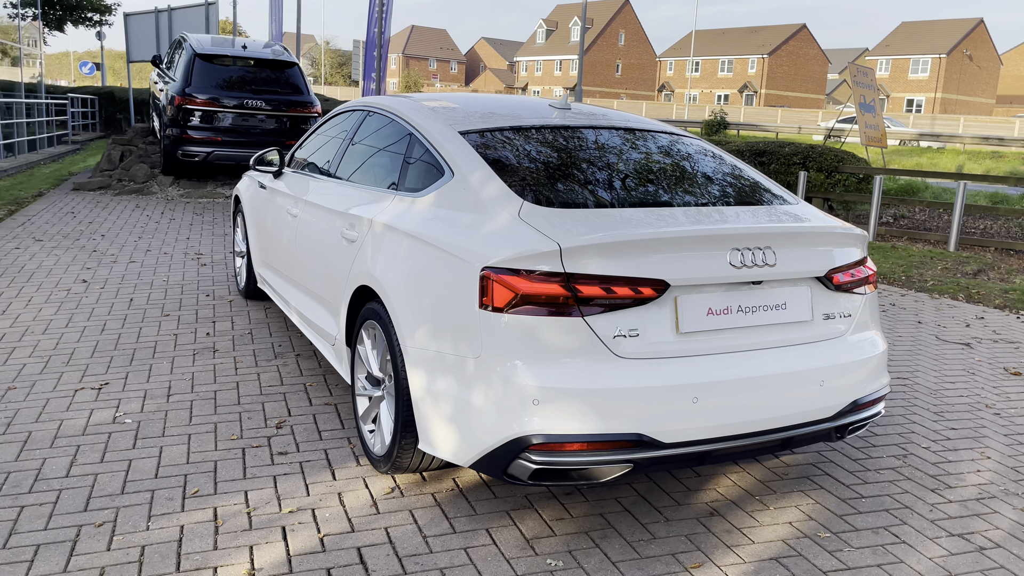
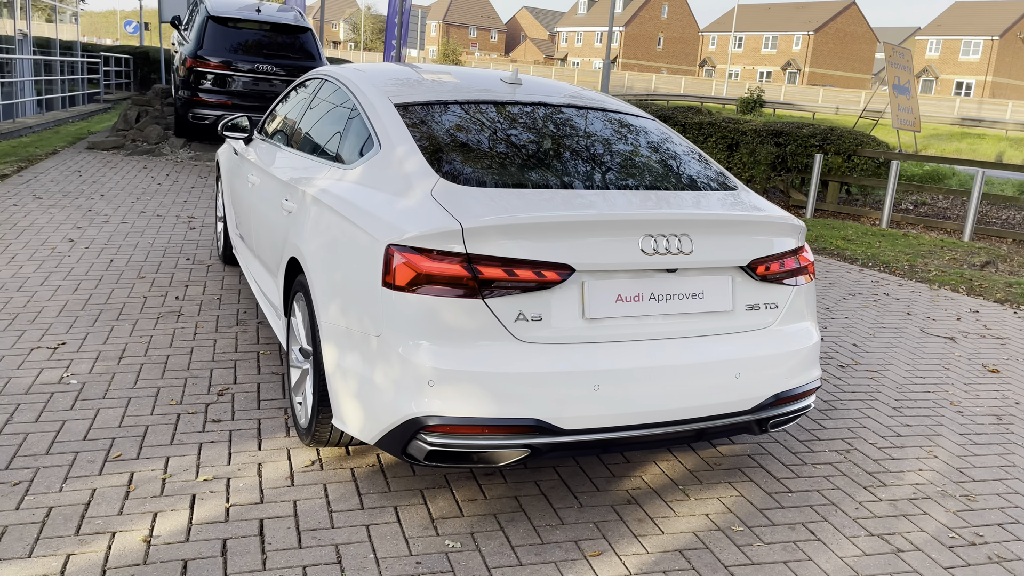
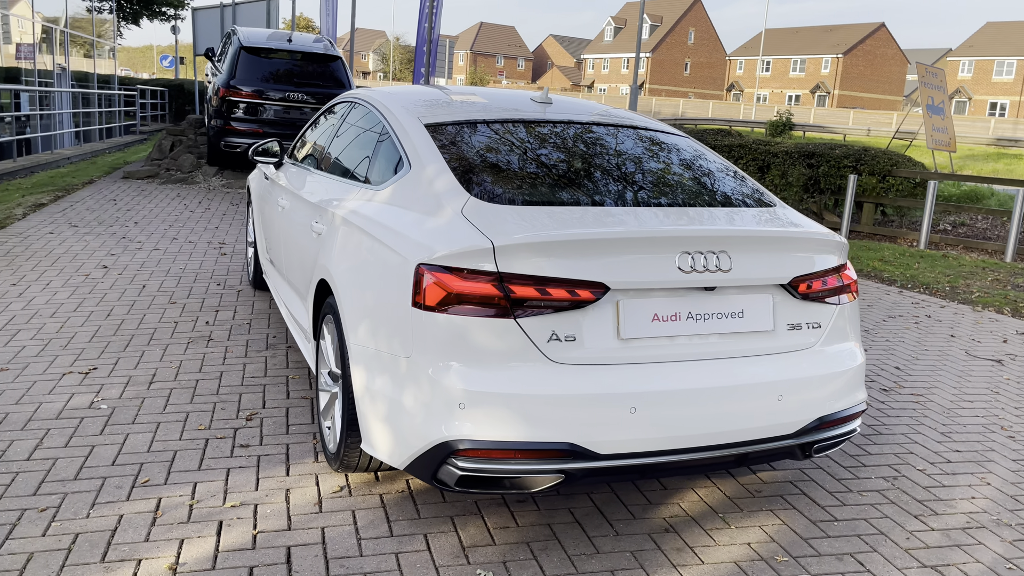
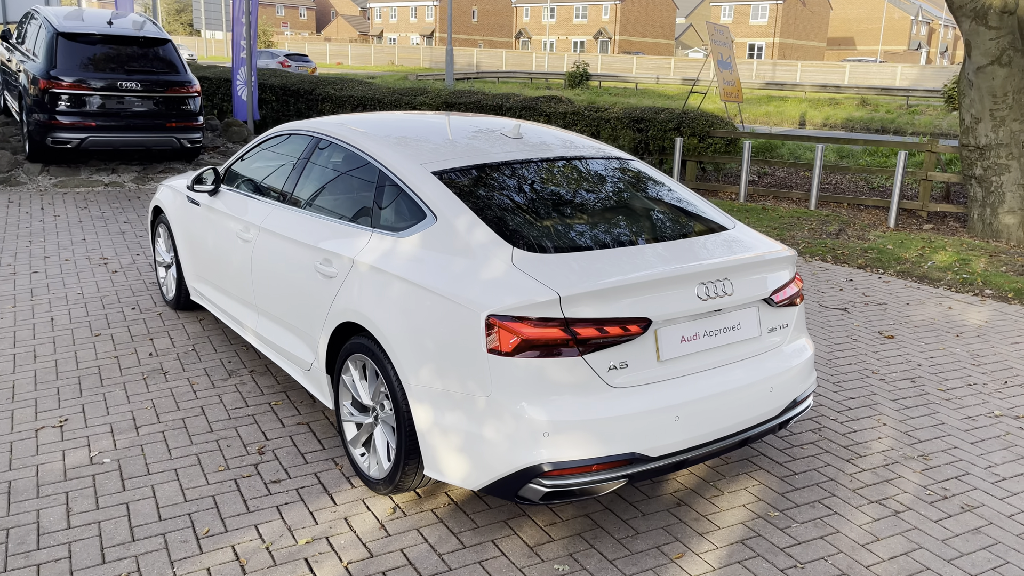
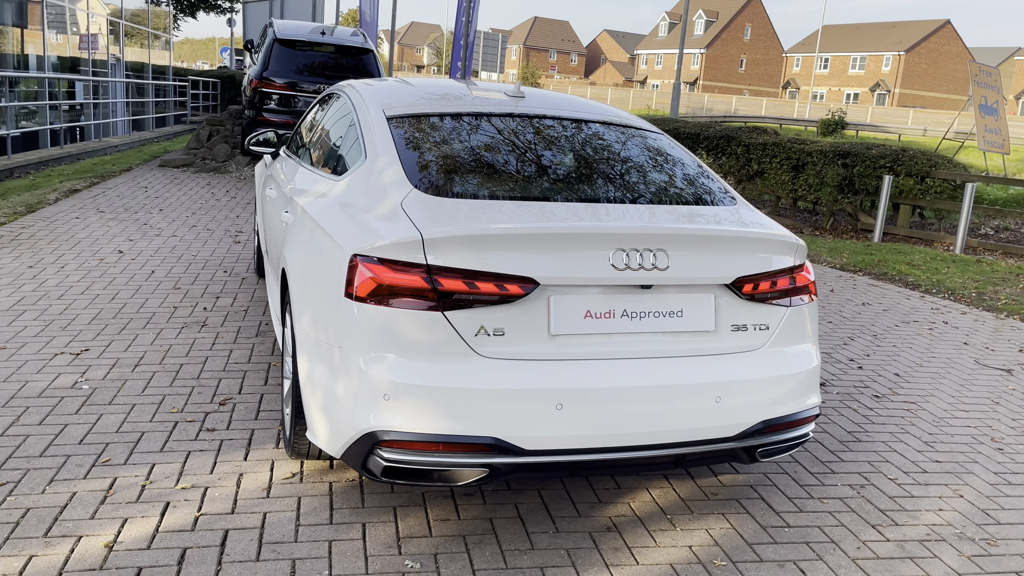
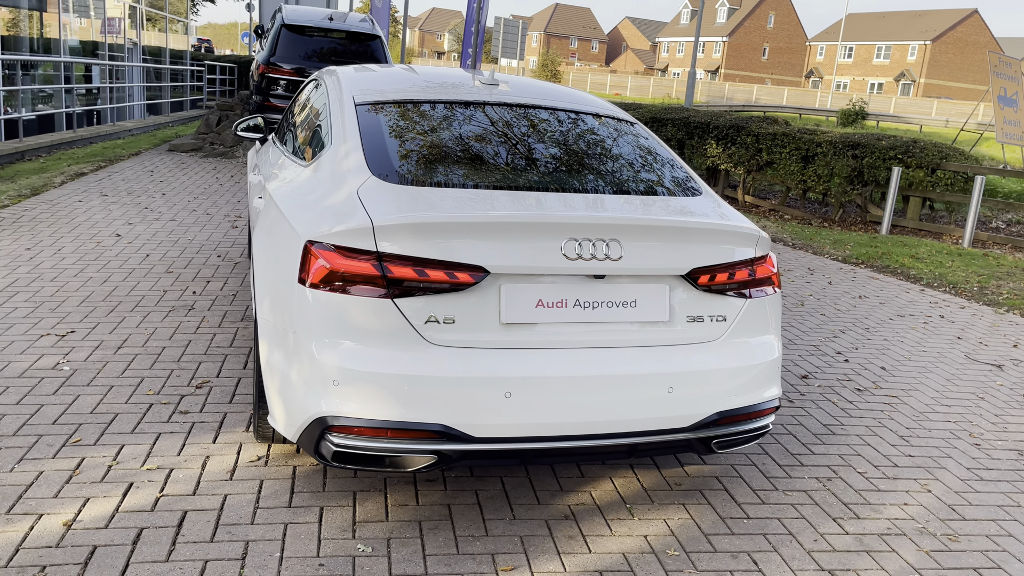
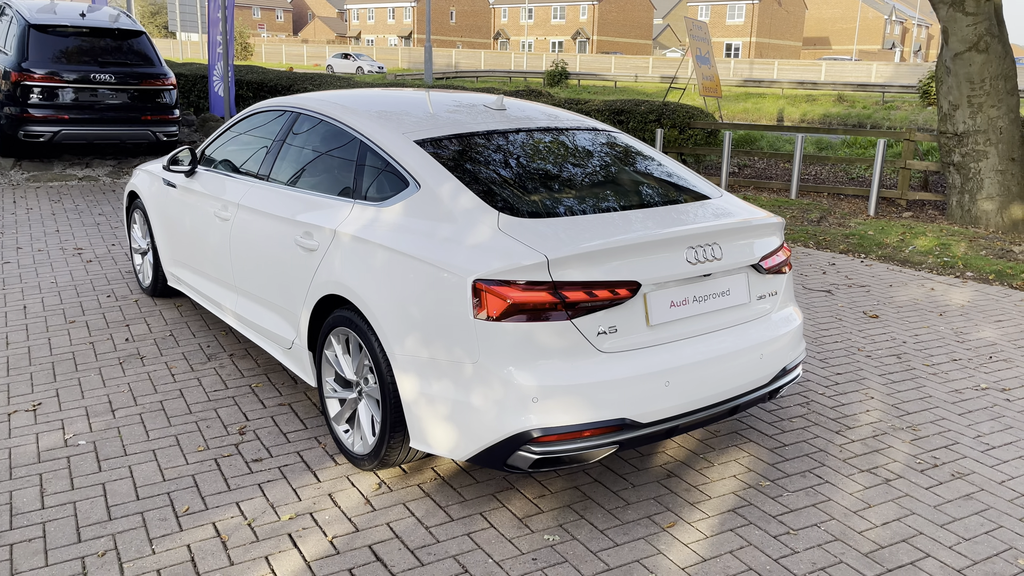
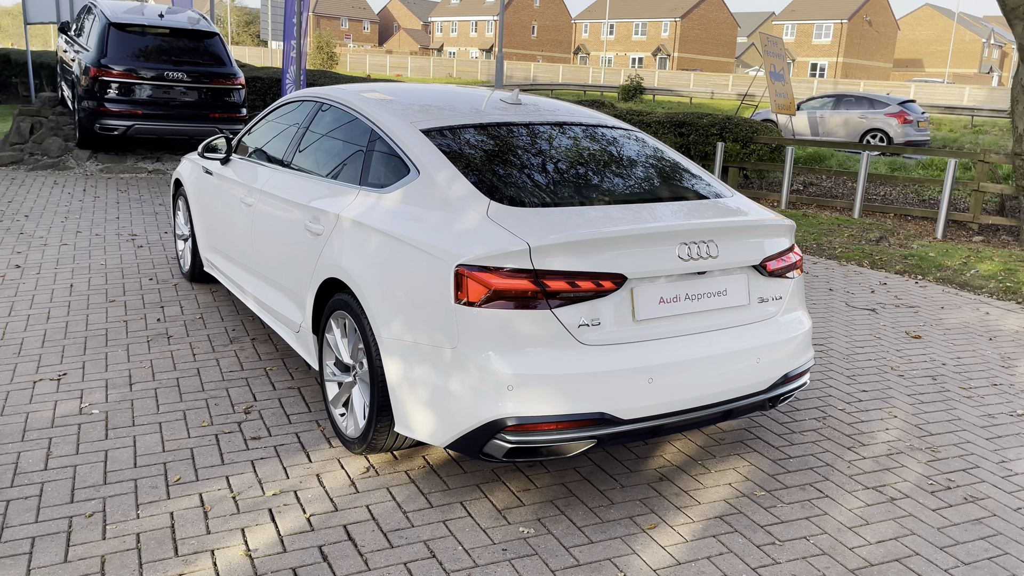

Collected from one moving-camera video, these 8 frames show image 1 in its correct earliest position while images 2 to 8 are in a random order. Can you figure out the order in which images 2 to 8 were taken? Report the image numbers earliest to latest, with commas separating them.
3, 5, 6, 2, 8, 4, 7
